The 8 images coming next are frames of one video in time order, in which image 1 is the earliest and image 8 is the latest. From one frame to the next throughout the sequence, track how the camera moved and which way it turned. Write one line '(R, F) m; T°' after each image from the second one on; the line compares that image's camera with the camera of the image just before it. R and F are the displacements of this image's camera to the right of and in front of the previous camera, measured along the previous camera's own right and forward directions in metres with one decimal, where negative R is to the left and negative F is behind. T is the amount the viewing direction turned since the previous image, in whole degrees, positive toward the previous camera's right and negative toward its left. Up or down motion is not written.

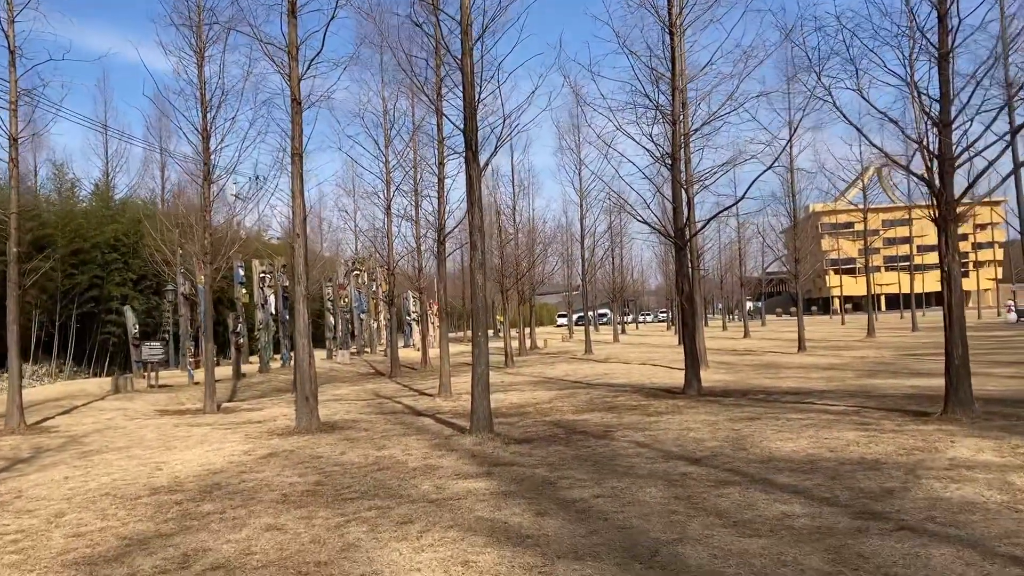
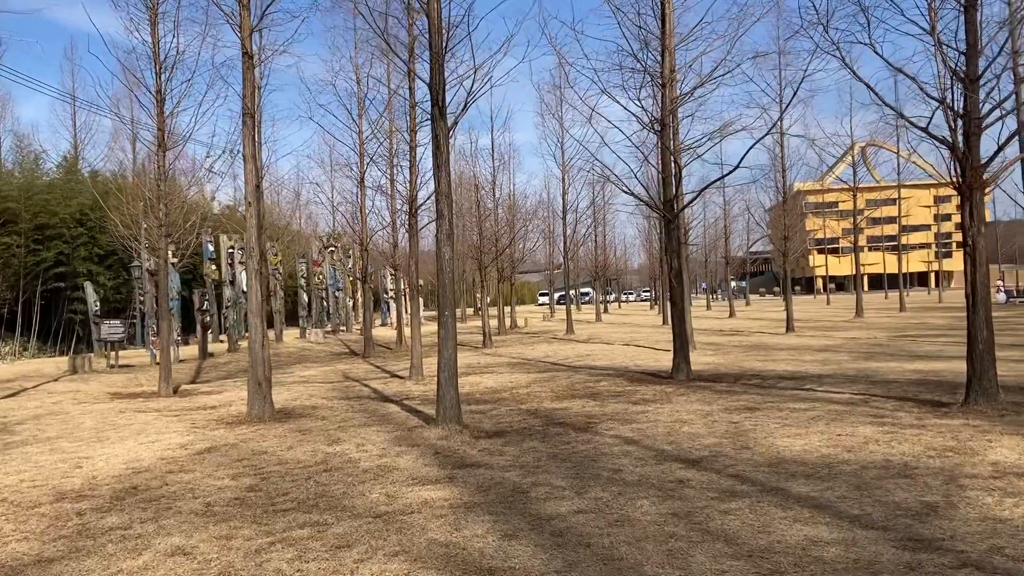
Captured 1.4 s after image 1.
(+0.1, +0.9) m; +1°
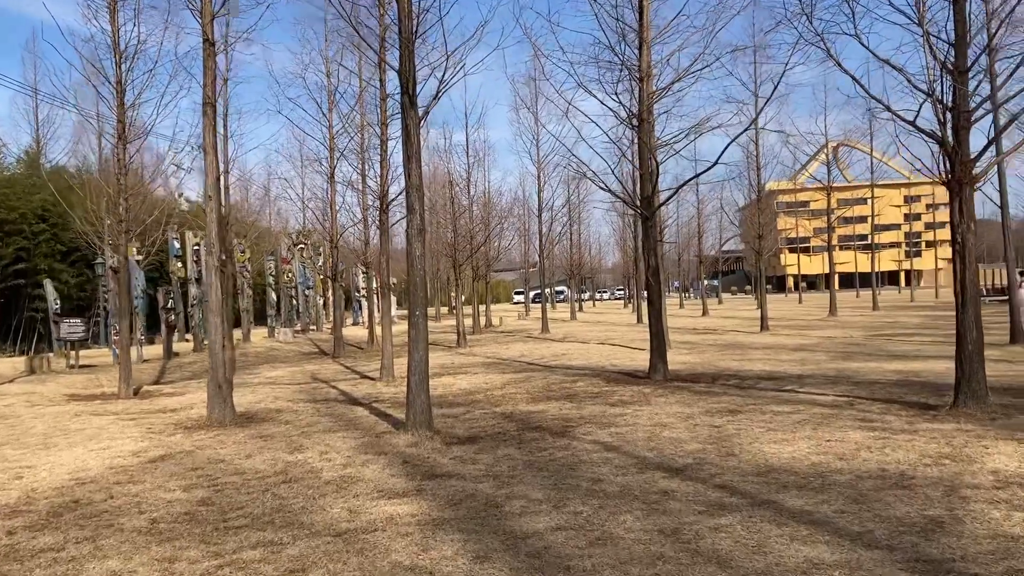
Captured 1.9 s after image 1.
(0.0, +0.3) m; +2°
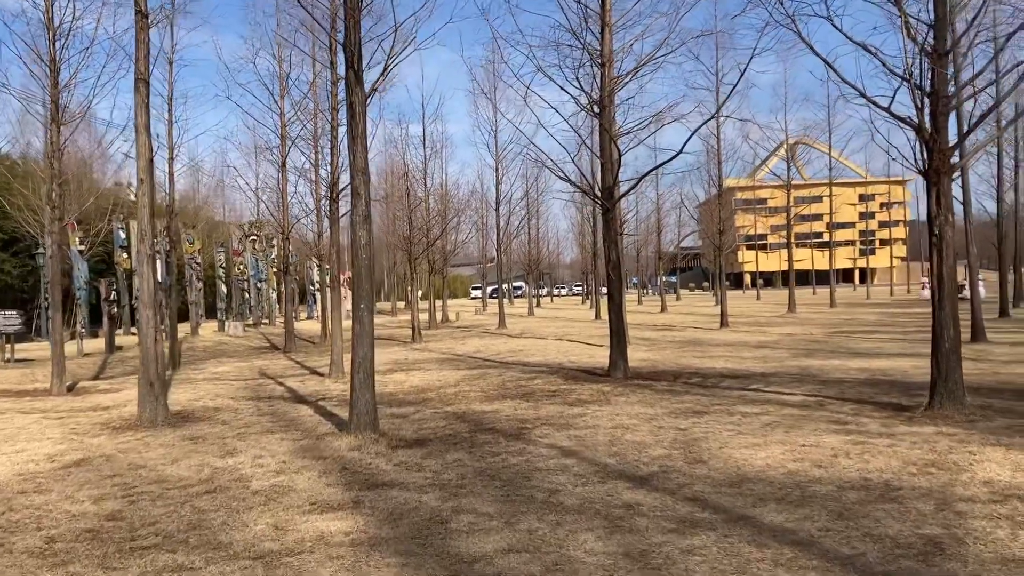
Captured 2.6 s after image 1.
(0.0, +0.5) m; +3°
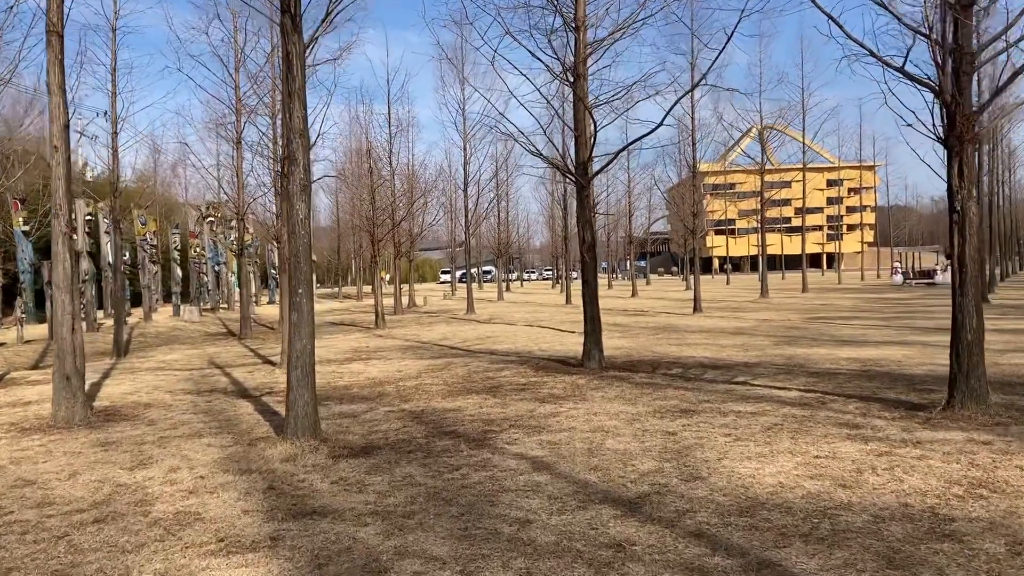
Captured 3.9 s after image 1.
(0.0, +0.8) m; +2°
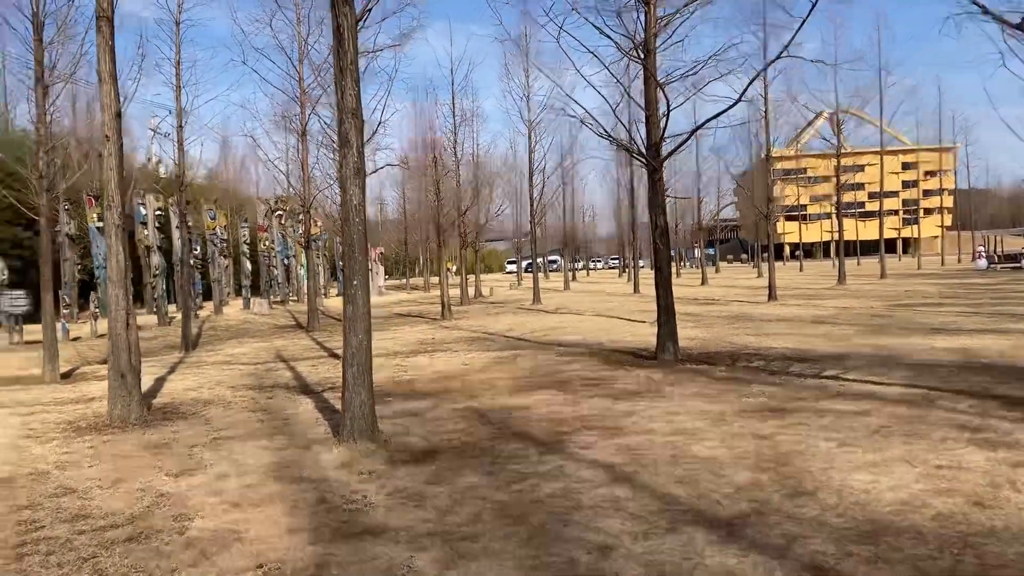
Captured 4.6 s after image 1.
(0.0, +0.5) m; -4°
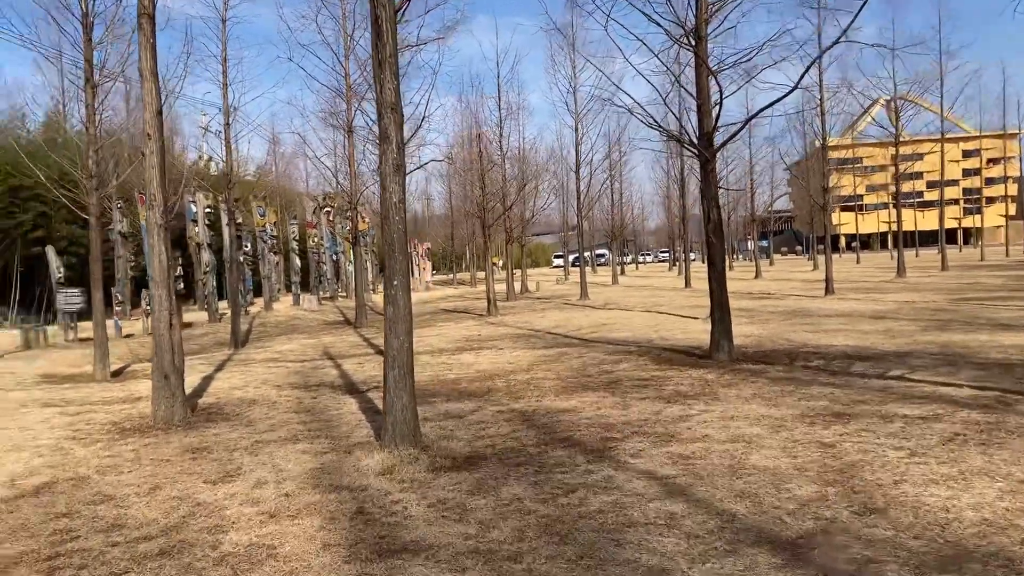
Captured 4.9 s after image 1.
(0.0, +0.2) m; -3°
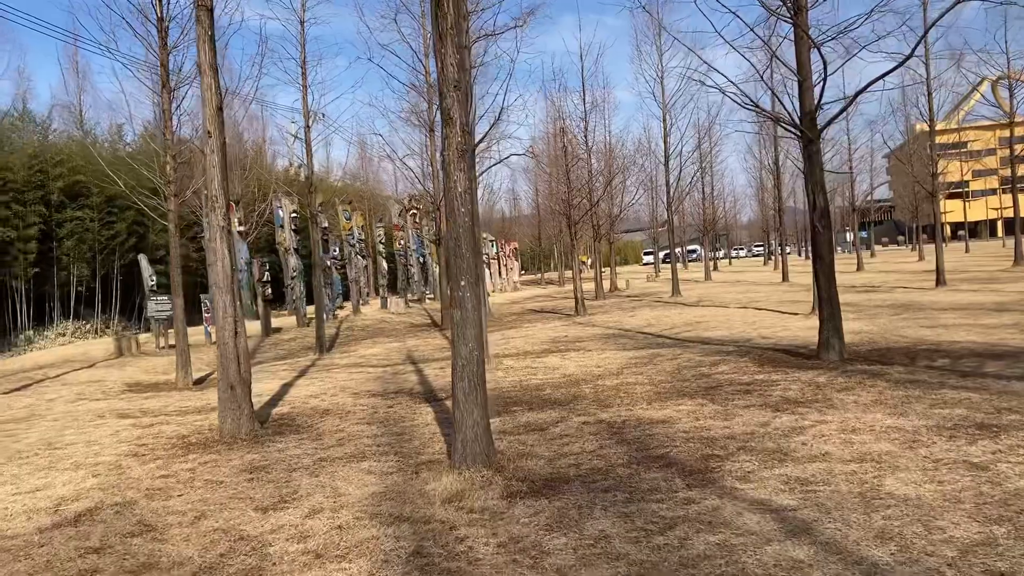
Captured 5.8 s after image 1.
(0.0, +0.6) m; -6°
